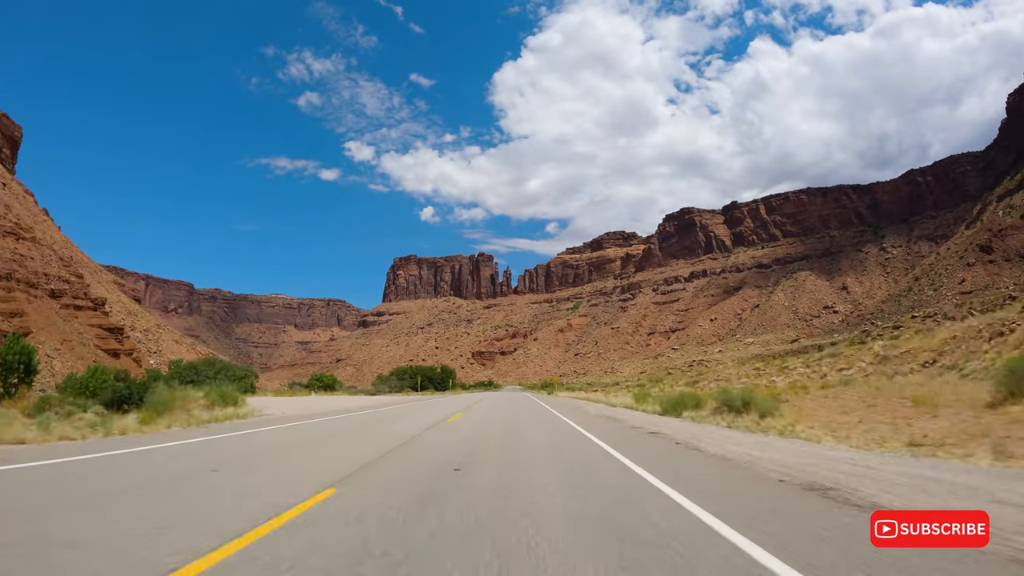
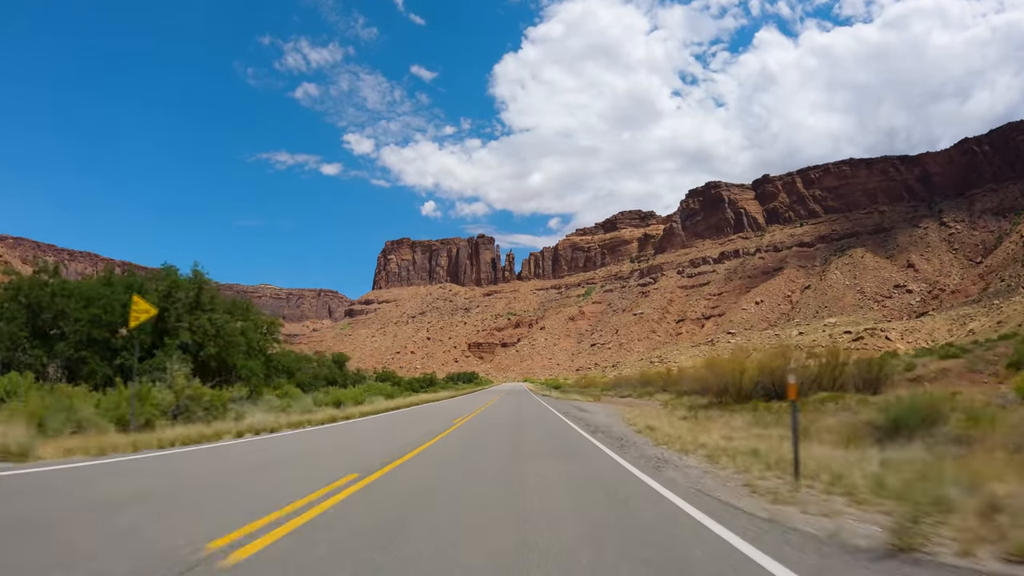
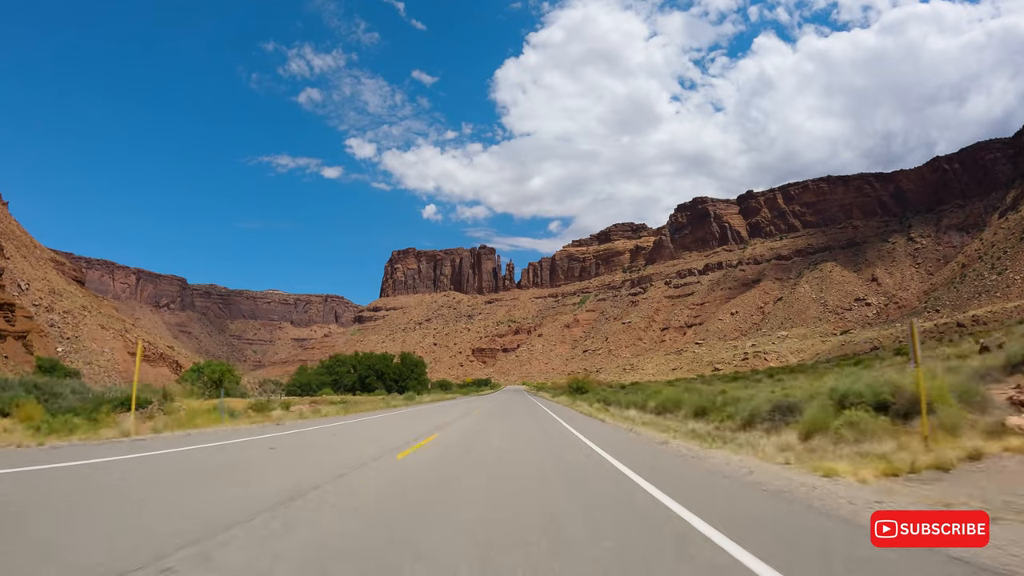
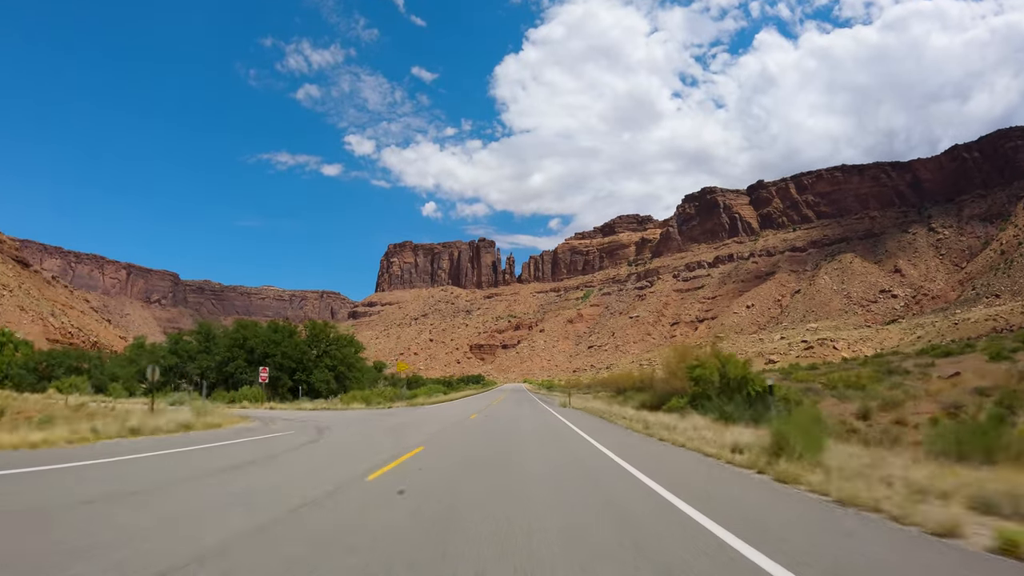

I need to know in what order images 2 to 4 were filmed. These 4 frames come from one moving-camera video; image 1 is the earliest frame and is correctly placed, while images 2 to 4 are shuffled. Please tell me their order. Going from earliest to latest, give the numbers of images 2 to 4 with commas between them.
3, 4, 2
